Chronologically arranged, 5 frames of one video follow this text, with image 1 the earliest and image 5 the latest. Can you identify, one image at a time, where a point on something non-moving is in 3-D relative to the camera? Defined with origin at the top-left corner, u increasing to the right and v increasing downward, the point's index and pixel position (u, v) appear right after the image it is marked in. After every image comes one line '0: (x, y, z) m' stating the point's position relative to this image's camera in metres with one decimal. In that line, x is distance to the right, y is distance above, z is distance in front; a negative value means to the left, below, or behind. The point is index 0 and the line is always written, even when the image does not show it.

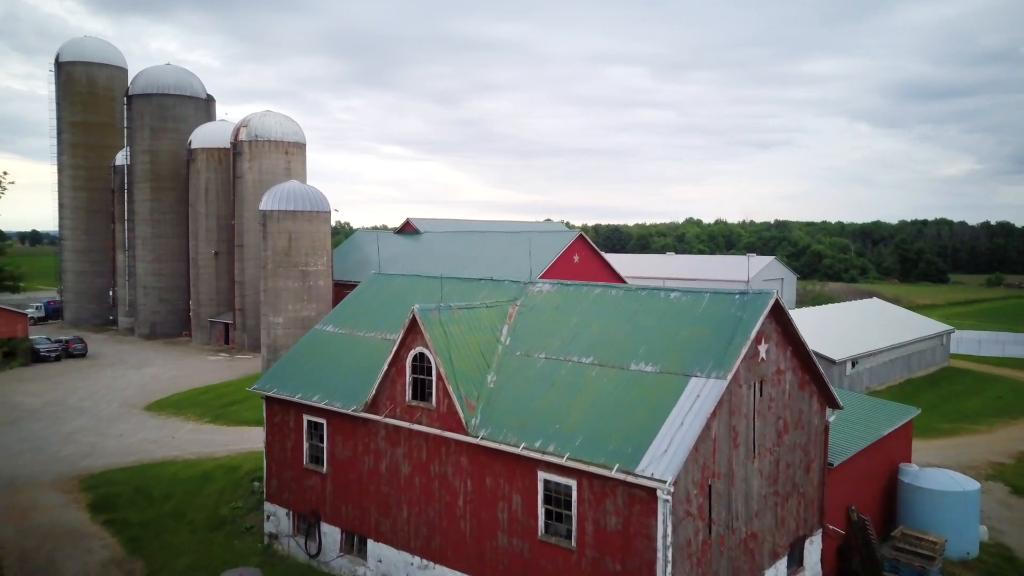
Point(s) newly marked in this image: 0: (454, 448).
0: (-0.9, -2.6, +12.1) m
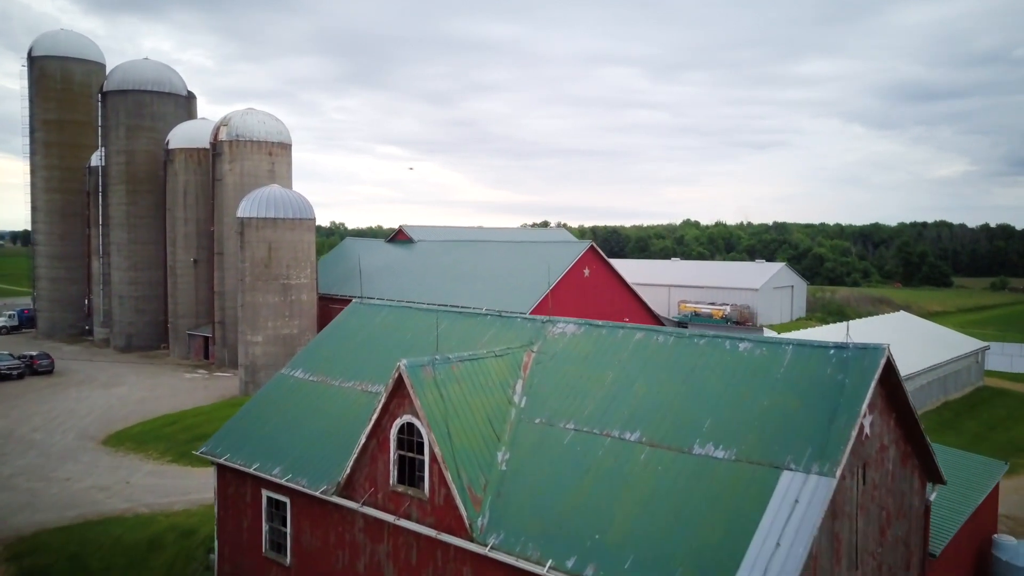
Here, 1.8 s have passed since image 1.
0: (-0.7, -3.2, +9.1) m
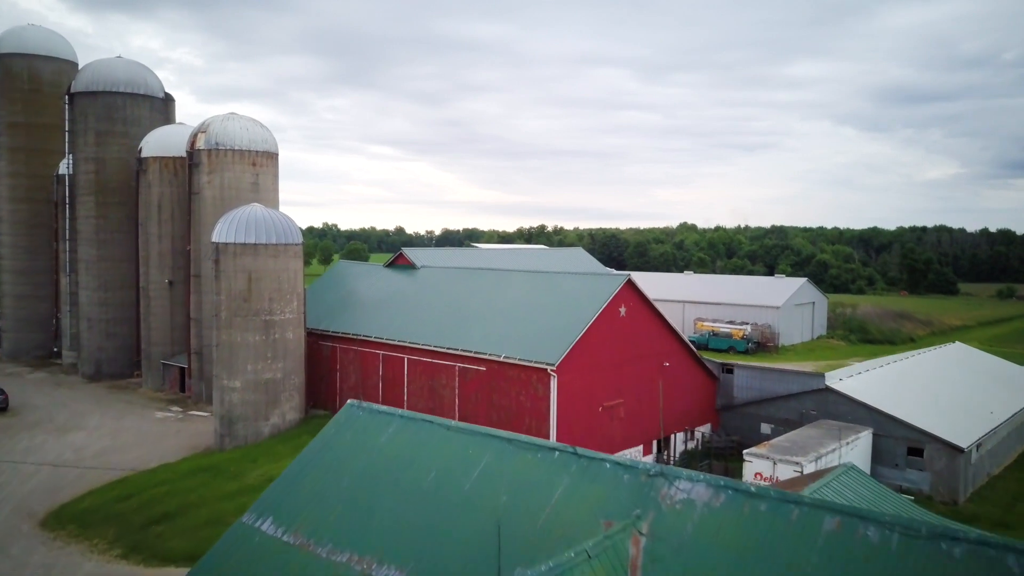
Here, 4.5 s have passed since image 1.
0: (+0.2, -4.5, +4.8) m
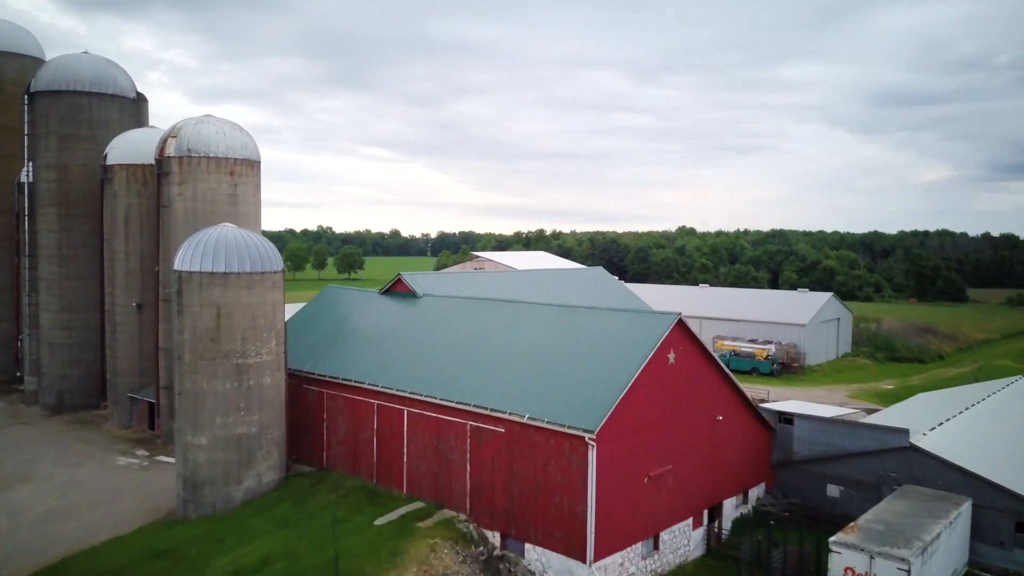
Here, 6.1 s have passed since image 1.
0: (+0.9, -5.5, +0.6) m
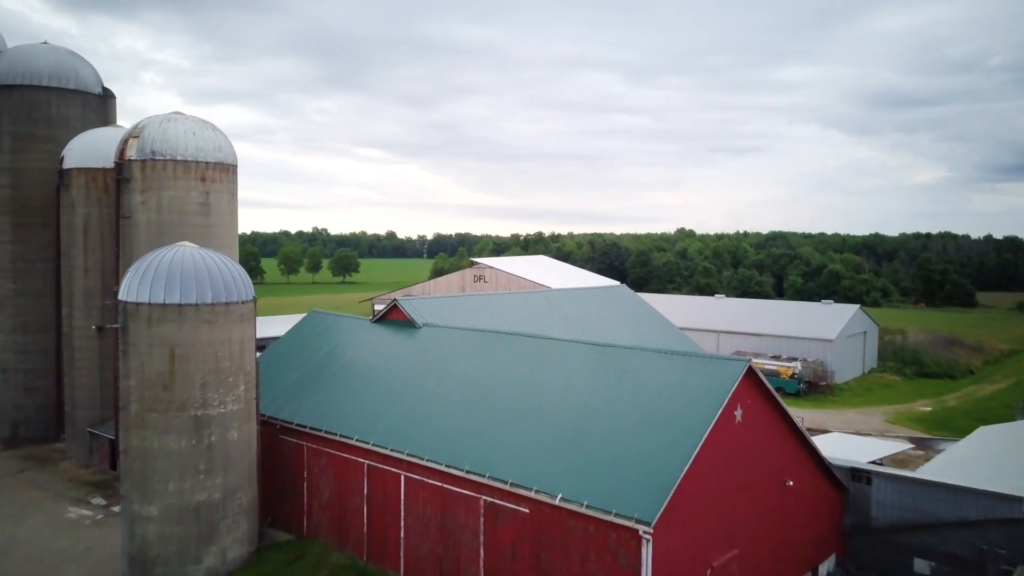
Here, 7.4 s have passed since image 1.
0: (+1.5, -6.3, -3.5) m
